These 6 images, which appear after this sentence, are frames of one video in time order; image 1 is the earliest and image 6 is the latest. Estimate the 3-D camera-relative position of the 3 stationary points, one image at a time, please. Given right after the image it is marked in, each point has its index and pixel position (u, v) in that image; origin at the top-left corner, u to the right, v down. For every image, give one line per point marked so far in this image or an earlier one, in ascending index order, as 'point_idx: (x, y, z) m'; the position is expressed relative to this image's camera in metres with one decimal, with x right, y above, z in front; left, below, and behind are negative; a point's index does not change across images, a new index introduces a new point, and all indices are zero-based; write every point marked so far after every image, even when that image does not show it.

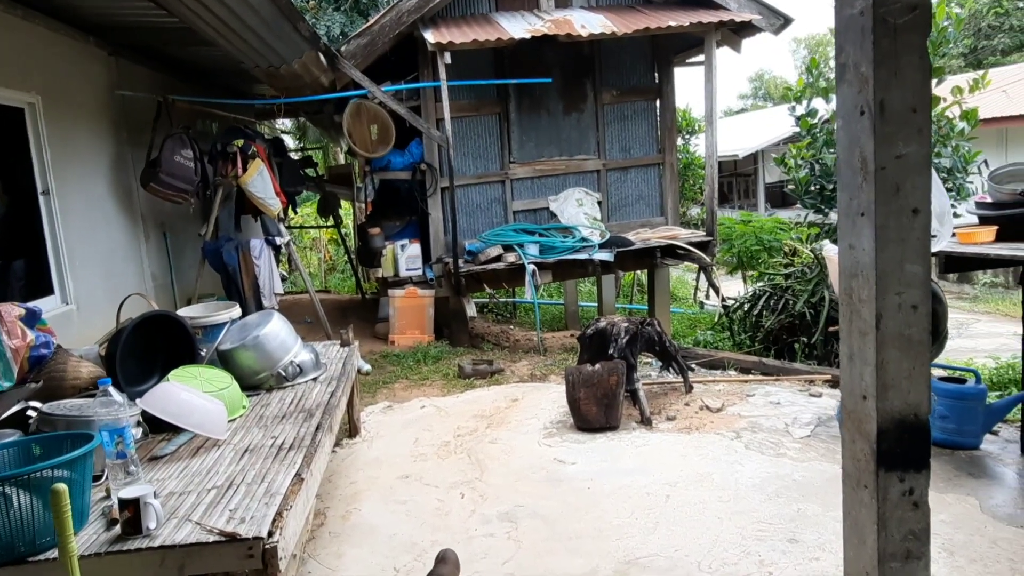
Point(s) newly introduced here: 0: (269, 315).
0: (-1.6, -0.2, +4.5) m
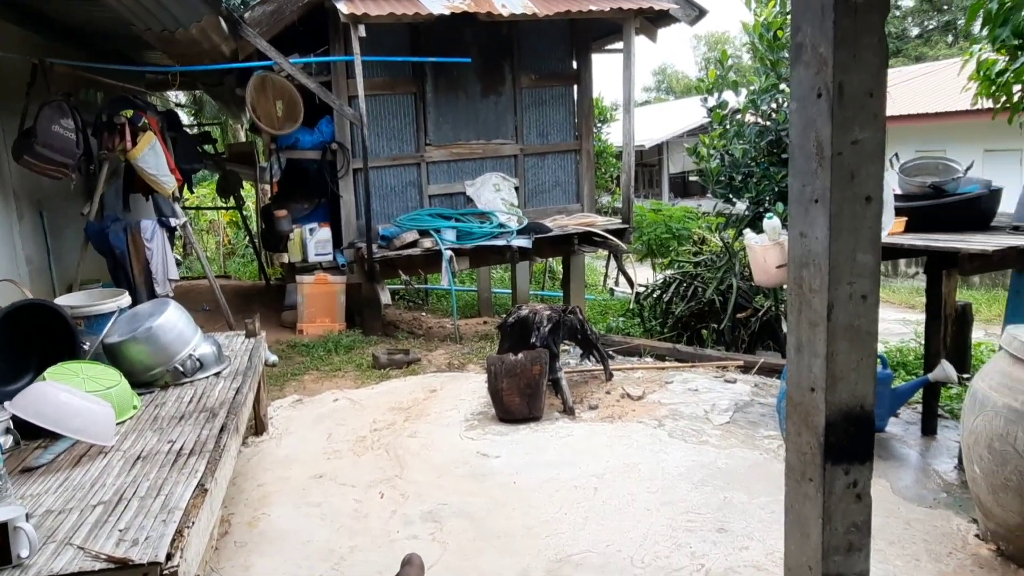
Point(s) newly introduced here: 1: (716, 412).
0: (-2.0, -0.1, +4.0) m
1: (+1.5, -0.9, +5.0) m
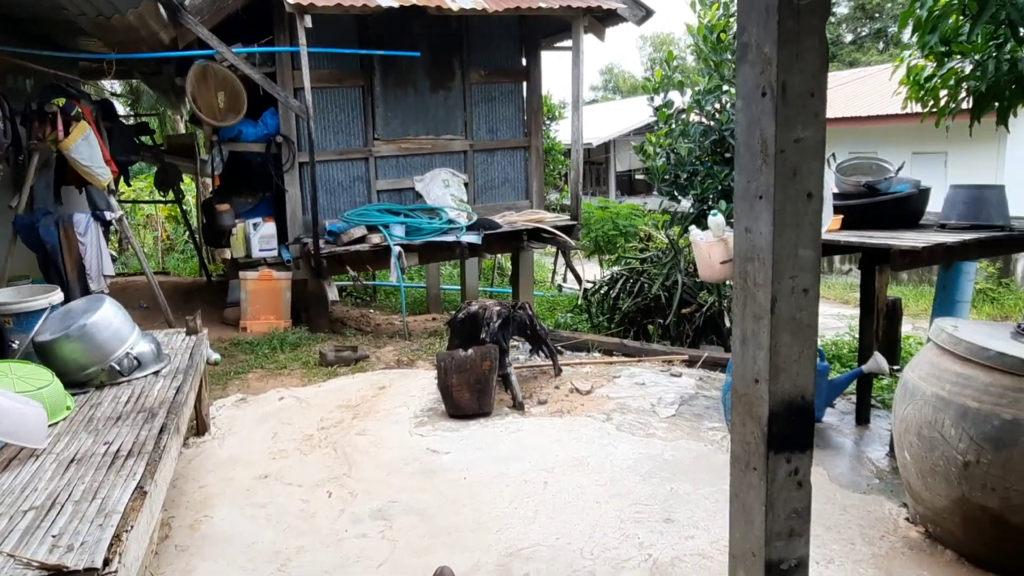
0: (-2.3, -0.1, +3.9) m
1: (+1.1, -0.9, +5.1) m
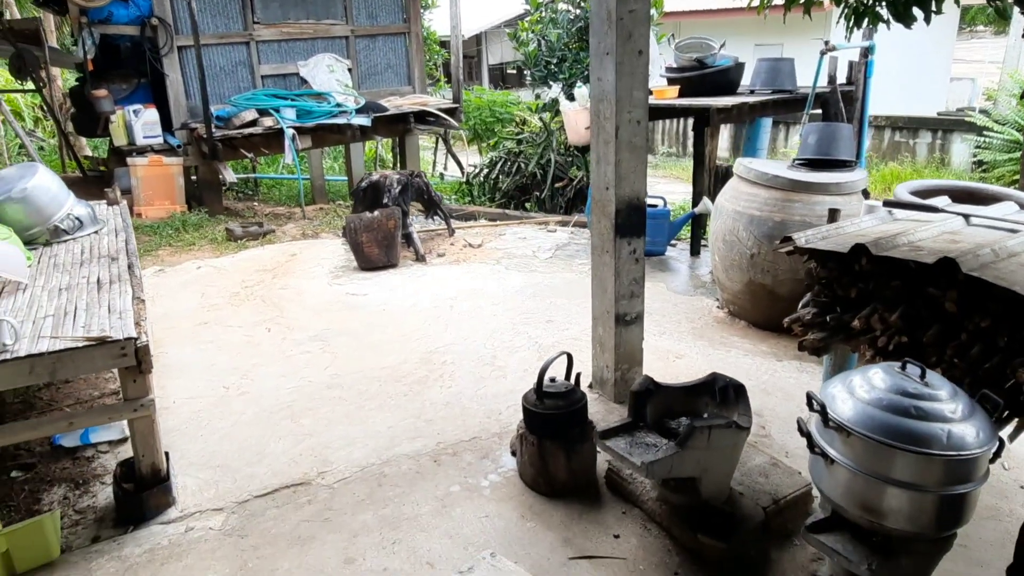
0: (-2.9, +0.7, +4.2) m
1: (+0.3, +0.3, +6.1) m
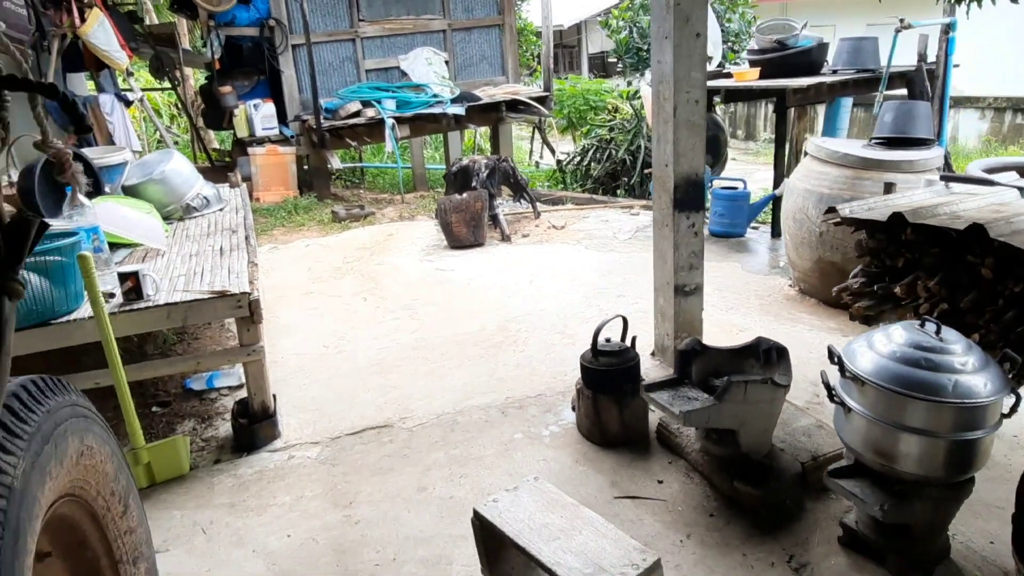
0: (-2.4, +0.9, +4.9) m
1: (+1.0, +0.5, +6.3) m
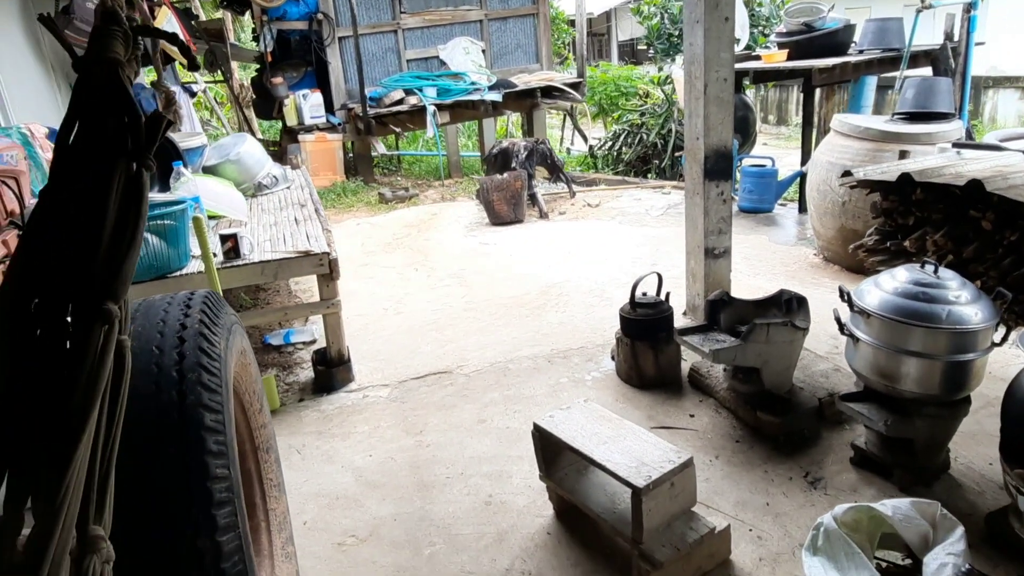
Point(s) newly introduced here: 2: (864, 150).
0: (-2.1, +1.2, +5.4) m
1: (+1.4, +0.7, +6.6) m
2: (+2.2, +0.9, +4.3) m
